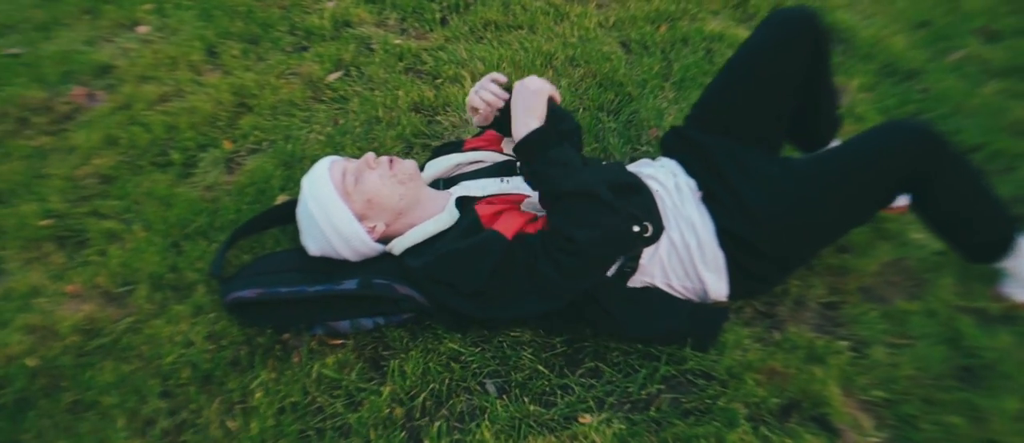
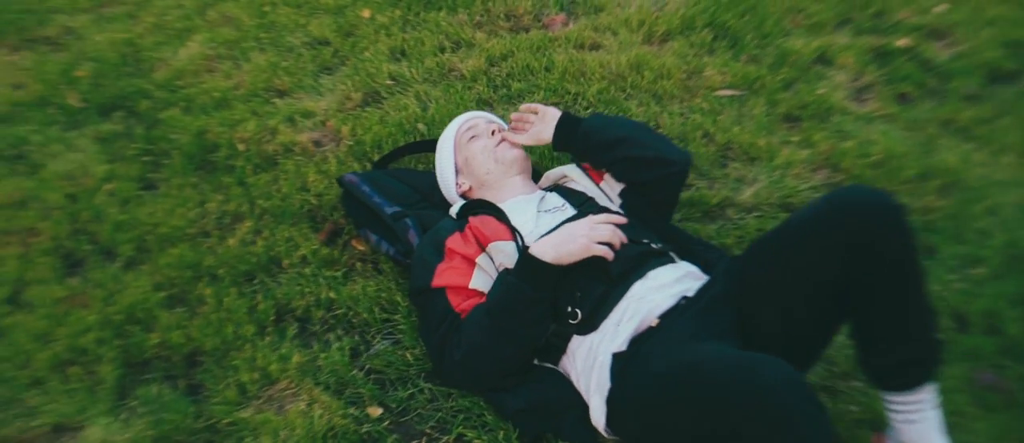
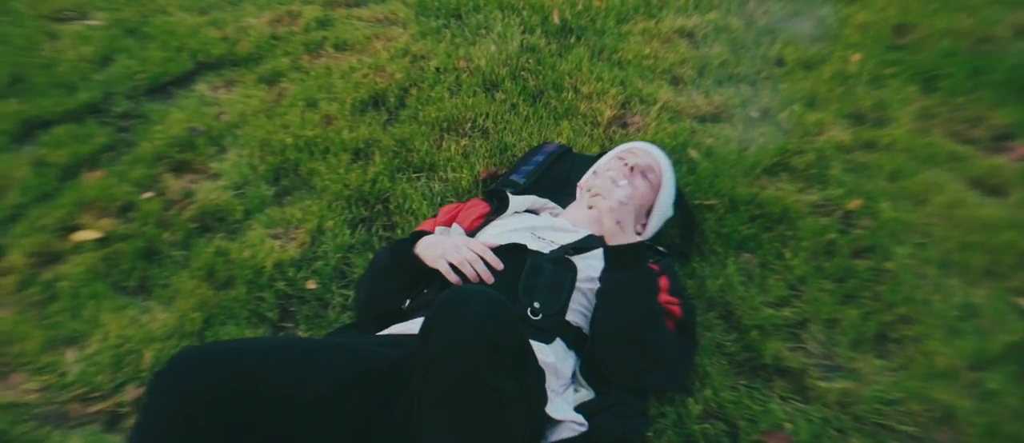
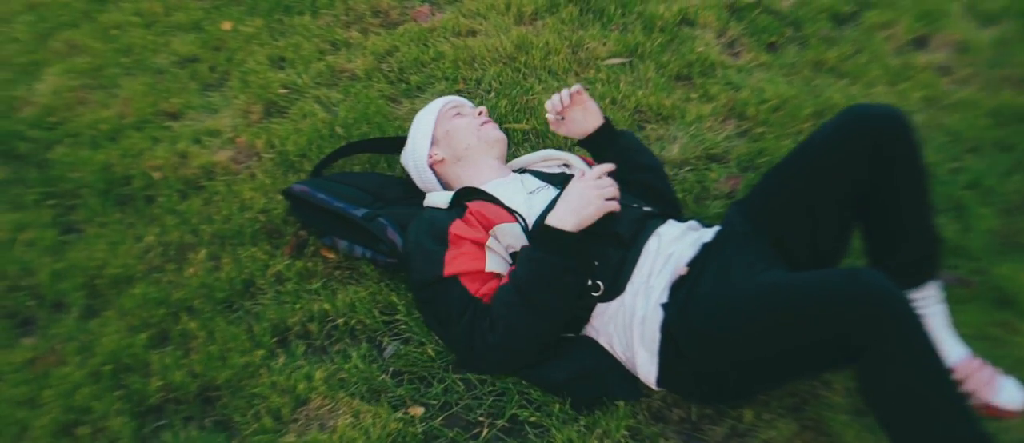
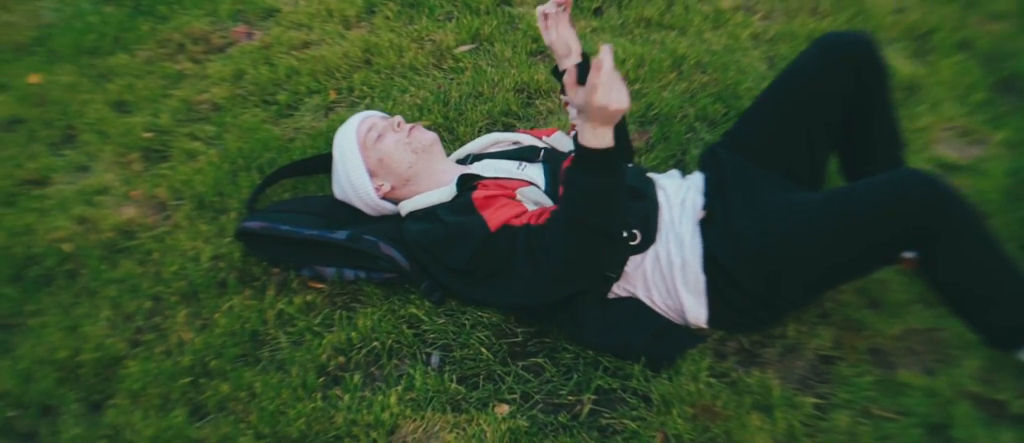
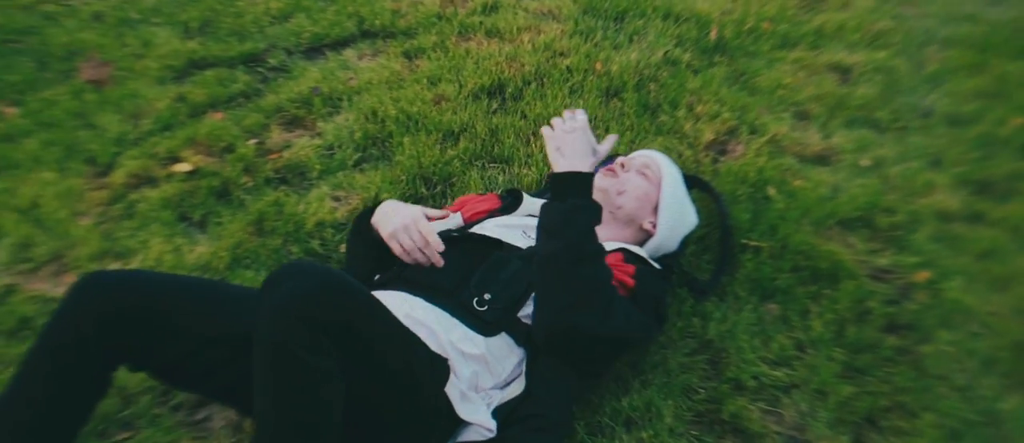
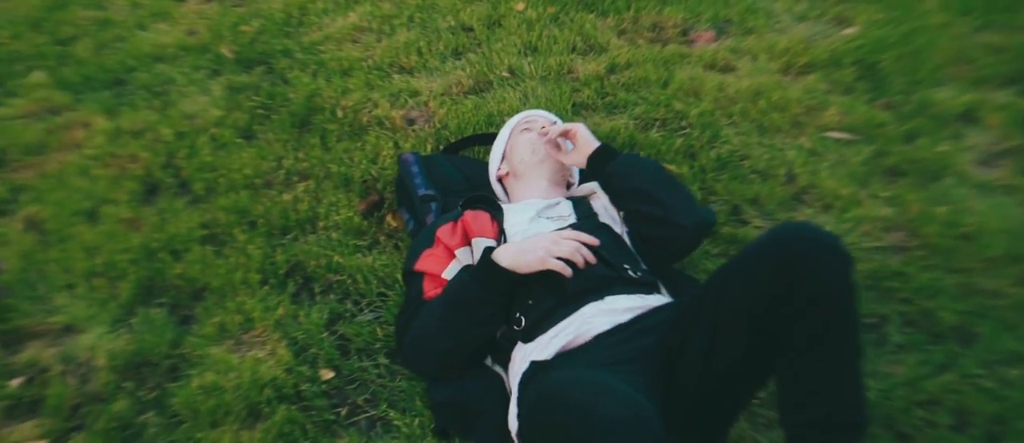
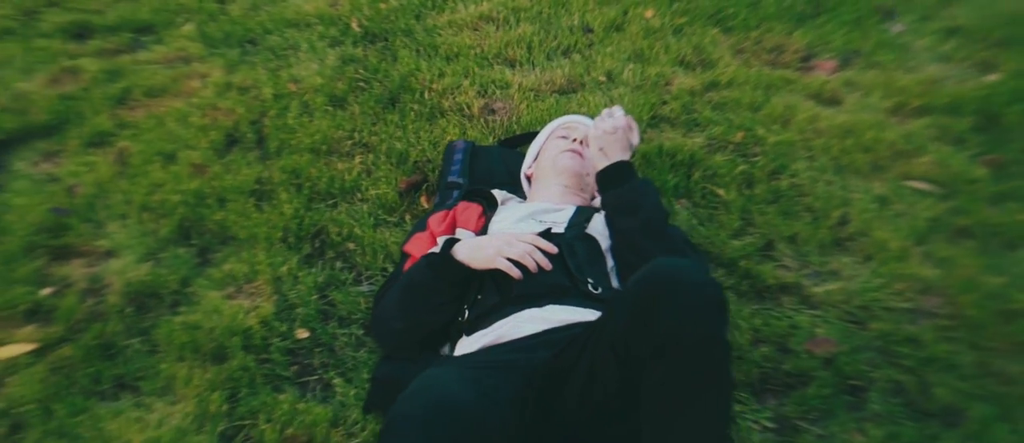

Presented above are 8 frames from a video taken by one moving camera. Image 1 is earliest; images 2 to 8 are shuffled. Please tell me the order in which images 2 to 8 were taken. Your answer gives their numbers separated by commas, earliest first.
5, 4, 2, 7, 8, 3, 6
